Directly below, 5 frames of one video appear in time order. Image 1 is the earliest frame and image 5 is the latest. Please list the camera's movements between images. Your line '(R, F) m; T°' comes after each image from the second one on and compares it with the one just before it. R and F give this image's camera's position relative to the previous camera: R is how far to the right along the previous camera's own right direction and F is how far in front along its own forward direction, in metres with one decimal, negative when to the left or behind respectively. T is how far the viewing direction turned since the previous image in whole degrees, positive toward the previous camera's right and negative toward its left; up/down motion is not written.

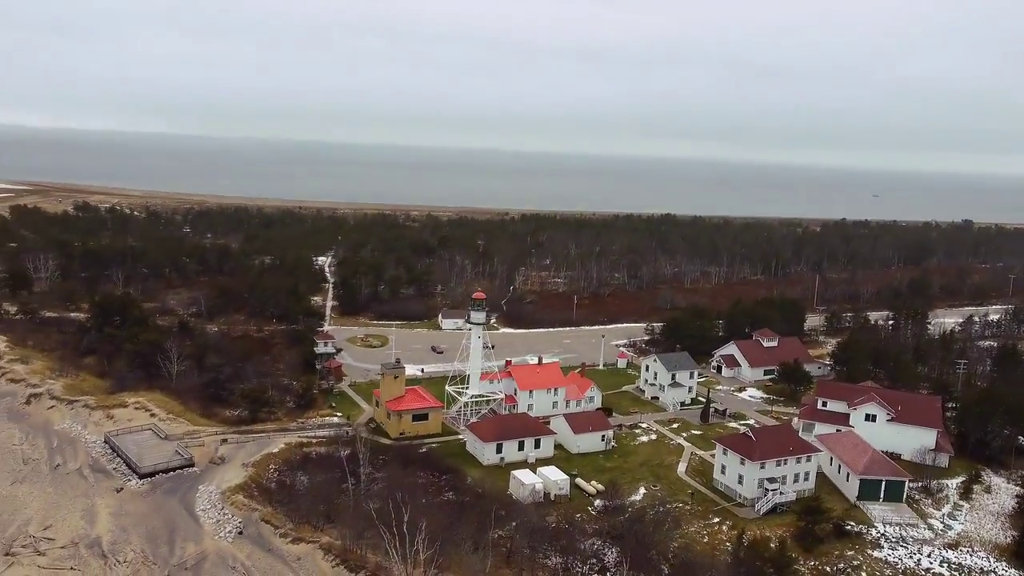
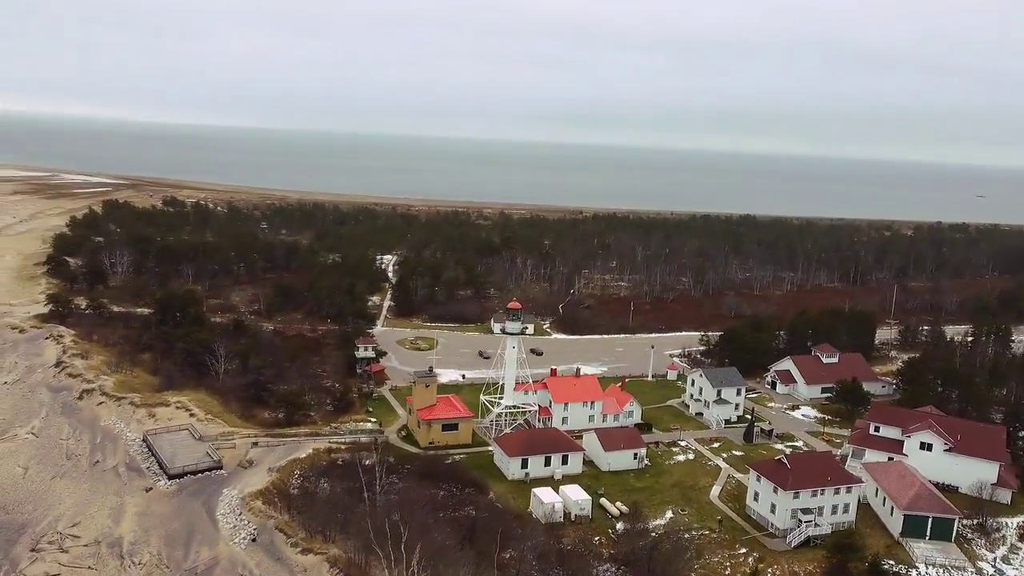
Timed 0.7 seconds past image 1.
(+1.5, +0.5) m; -6°
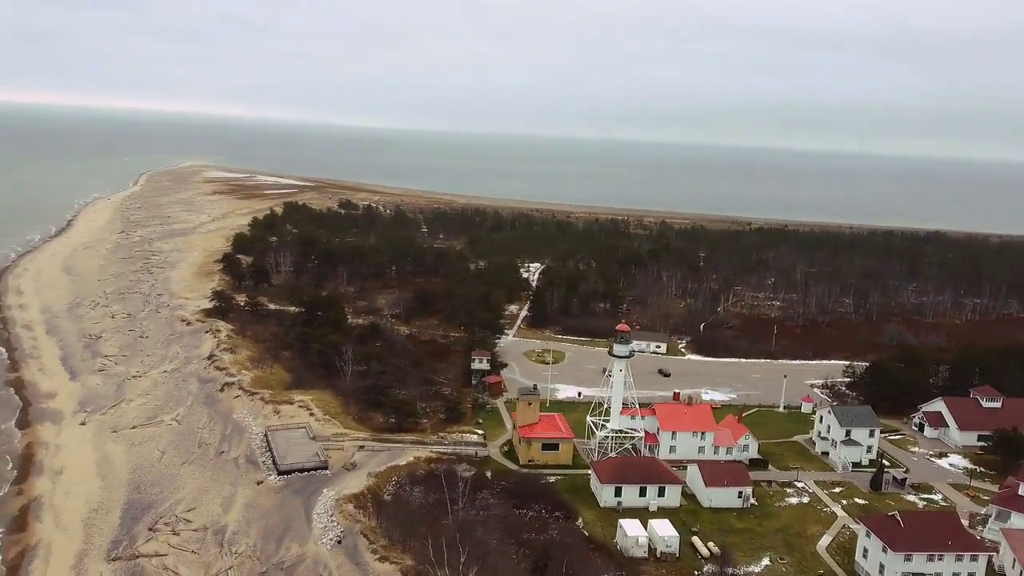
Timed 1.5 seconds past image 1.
(+1.9, +0.4) m; -12°
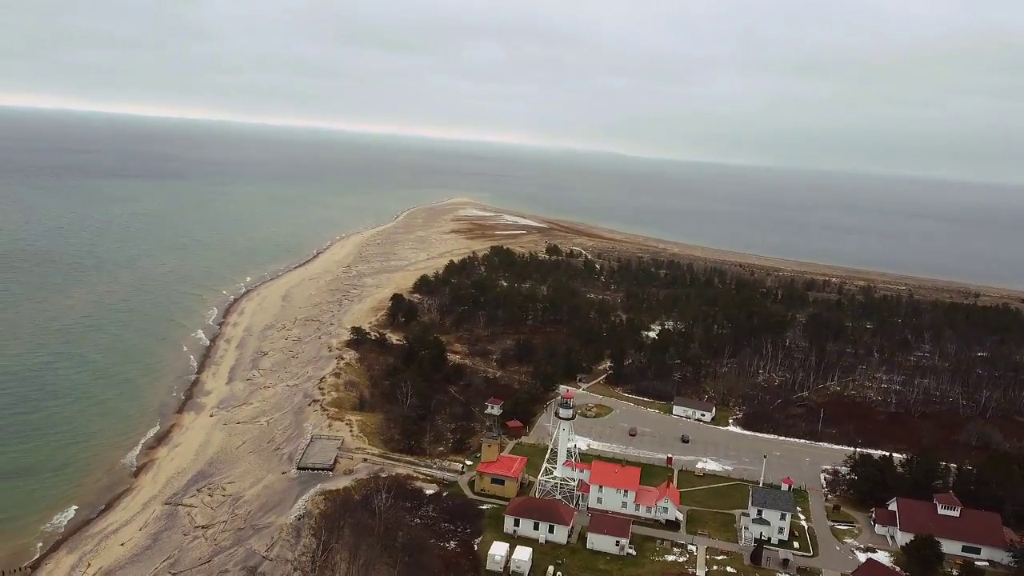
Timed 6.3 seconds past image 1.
(+11.7, -5.0) m; -20°
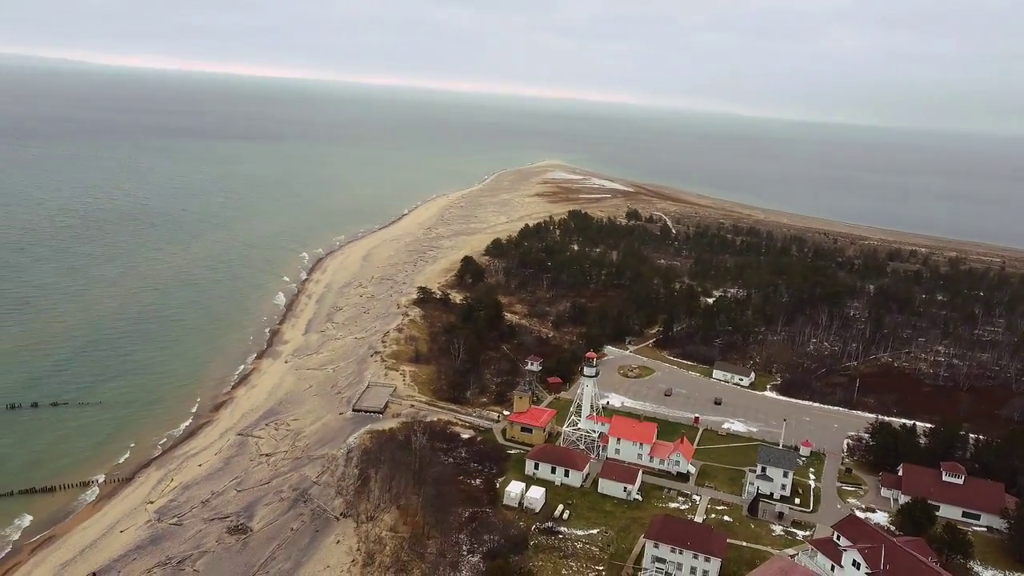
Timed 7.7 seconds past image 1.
(+2.9, -2.8) m; -7°
